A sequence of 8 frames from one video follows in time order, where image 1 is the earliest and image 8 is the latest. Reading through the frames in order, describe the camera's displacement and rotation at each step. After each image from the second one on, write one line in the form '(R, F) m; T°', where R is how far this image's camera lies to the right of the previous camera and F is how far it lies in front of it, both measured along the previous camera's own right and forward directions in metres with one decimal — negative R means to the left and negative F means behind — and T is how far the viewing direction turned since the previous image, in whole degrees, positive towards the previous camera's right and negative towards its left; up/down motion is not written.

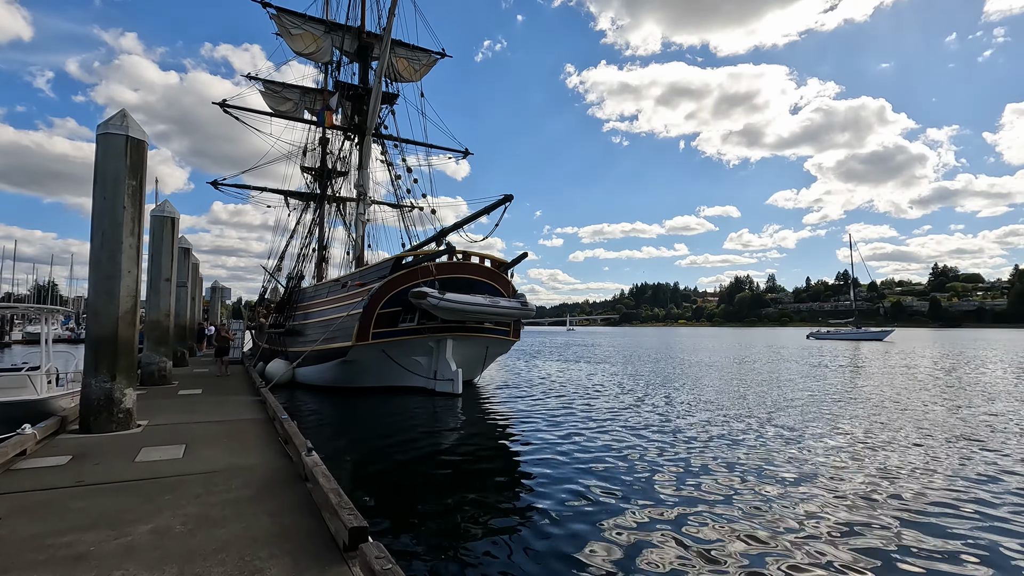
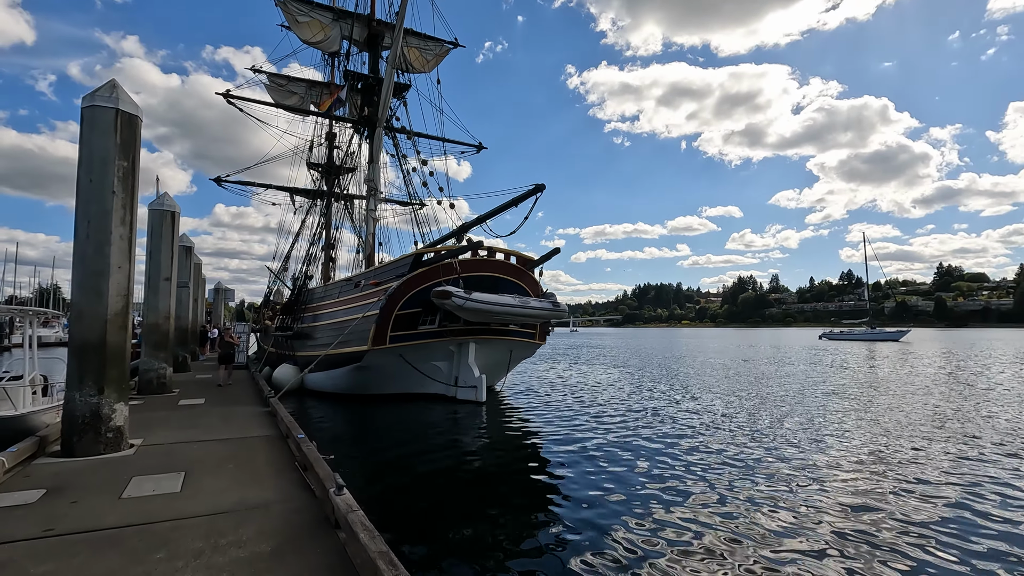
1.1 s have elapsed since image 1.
(-0.6, +1.1) m; 0°
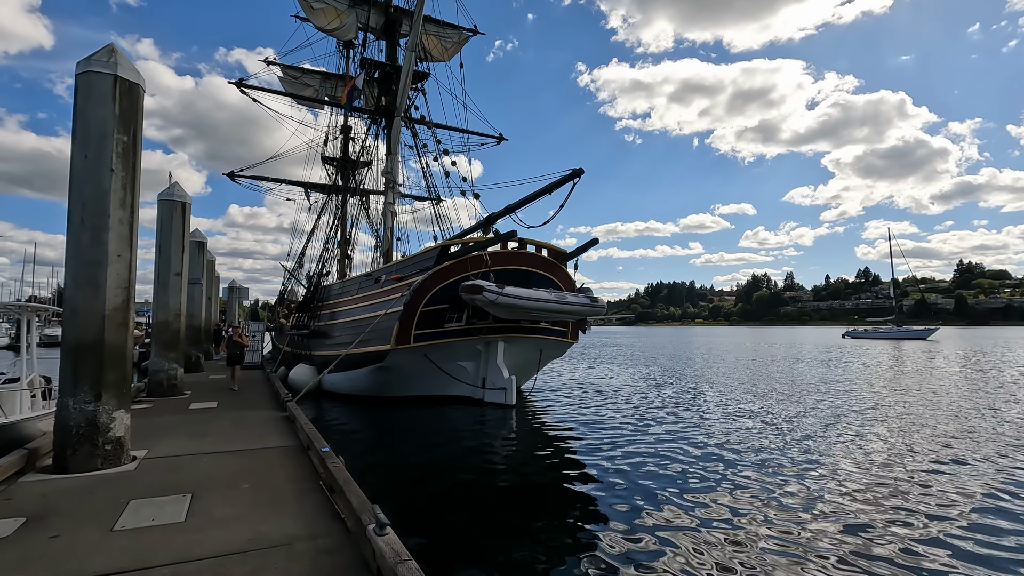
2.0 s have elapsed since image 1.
(-0.5, +0.9) m; -1°
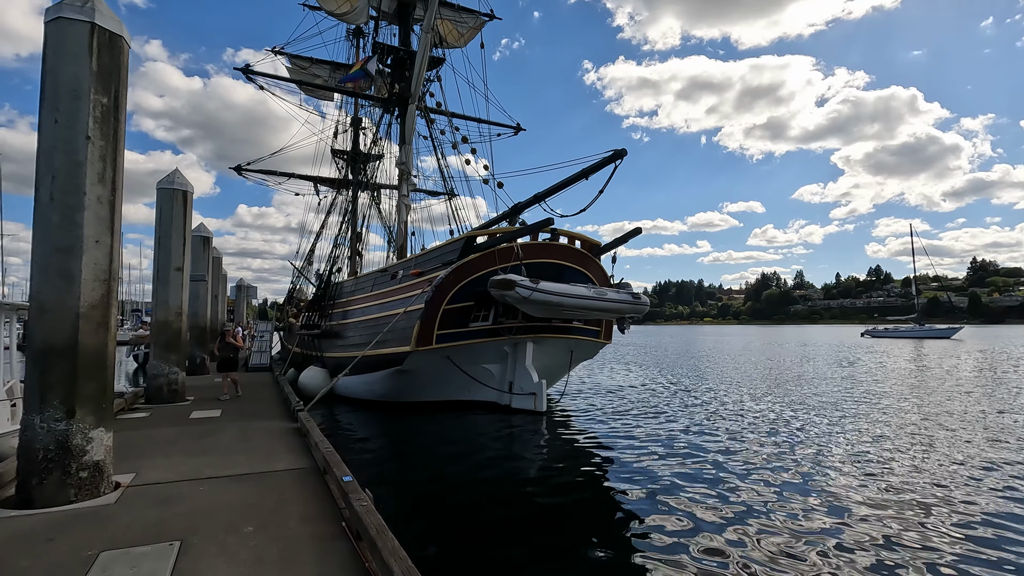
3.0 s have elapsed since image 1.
(-0.5, +1.1) m; -1°
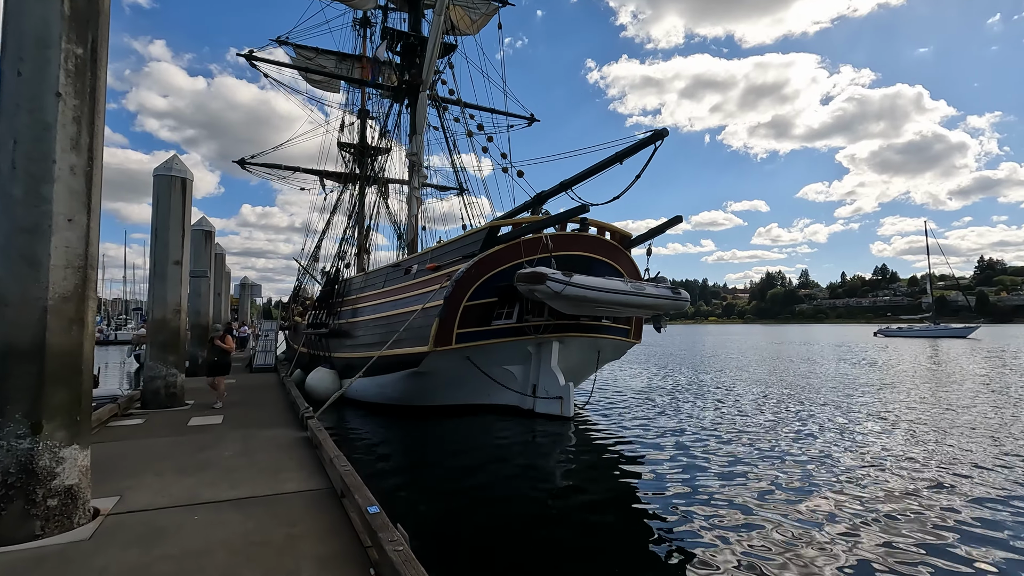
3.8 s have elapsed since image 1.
(-0.4, +0.8) m; 0°
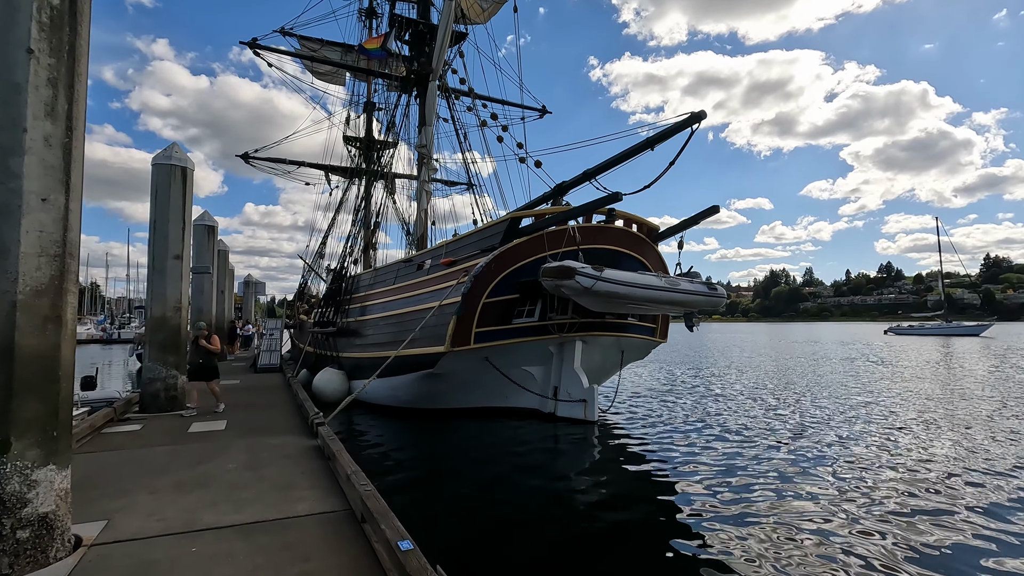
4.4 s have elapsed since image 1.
(-0.3, +0.6) m; 0°
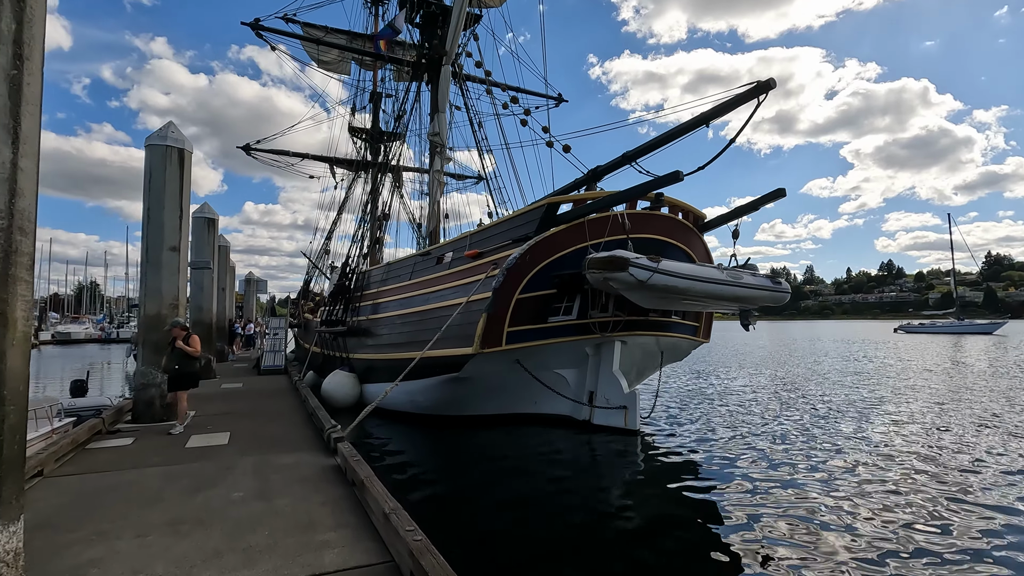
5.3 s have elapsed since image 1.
(-0.5, +0.9) m; 0°
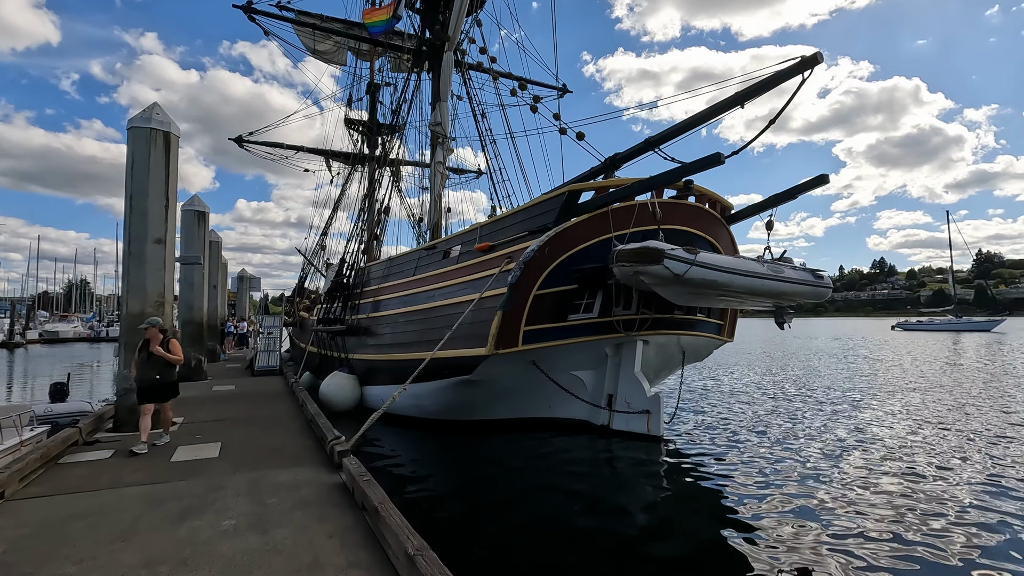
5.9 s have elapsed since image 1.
(-0.3, +0.6) m; +1°
